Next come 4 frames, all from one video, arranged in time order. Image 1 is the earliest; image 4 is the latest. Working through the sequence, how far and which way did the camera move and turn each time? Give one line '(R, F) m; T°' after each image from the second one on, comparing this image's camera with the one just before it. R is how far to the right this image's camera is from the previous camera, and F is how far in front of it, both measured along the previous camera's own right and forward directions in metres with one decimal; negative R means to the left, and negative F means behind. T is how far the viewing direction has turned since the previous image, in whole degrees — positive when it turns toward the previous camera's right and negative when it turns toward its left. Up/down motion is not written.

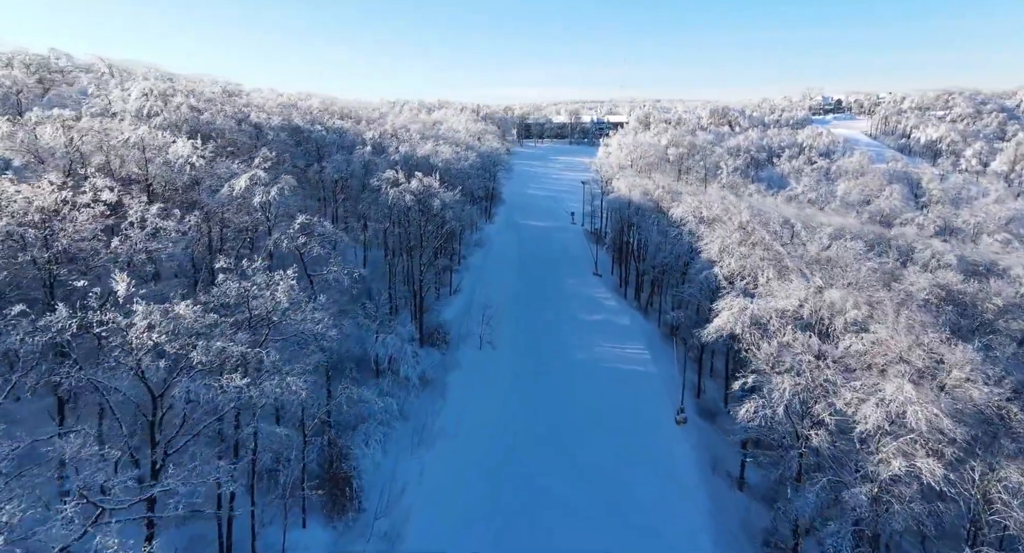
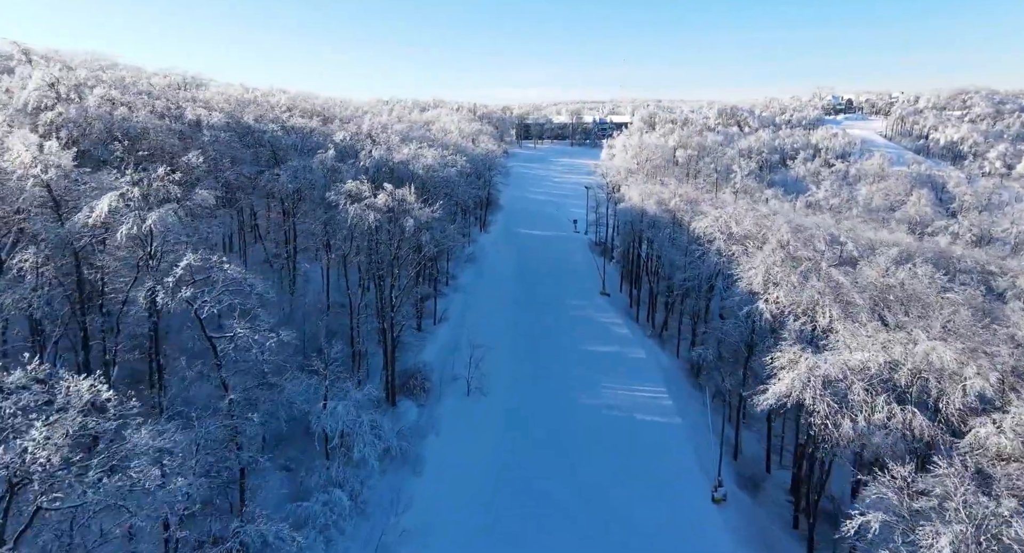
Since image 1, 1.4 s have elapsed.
(+0.3, +9.0) m; 0°
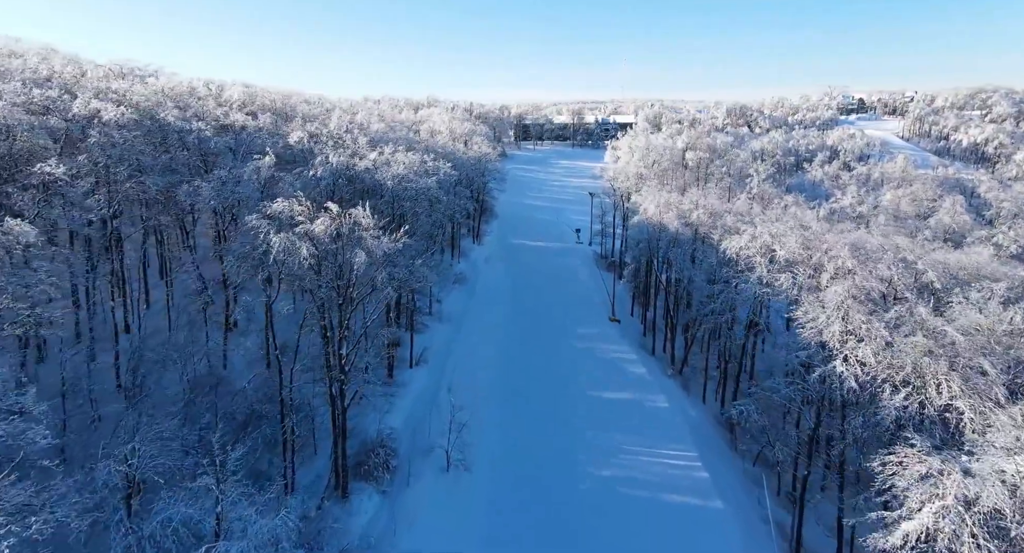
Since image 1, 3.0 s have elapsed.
(+0.4, +9.5) m; 0°
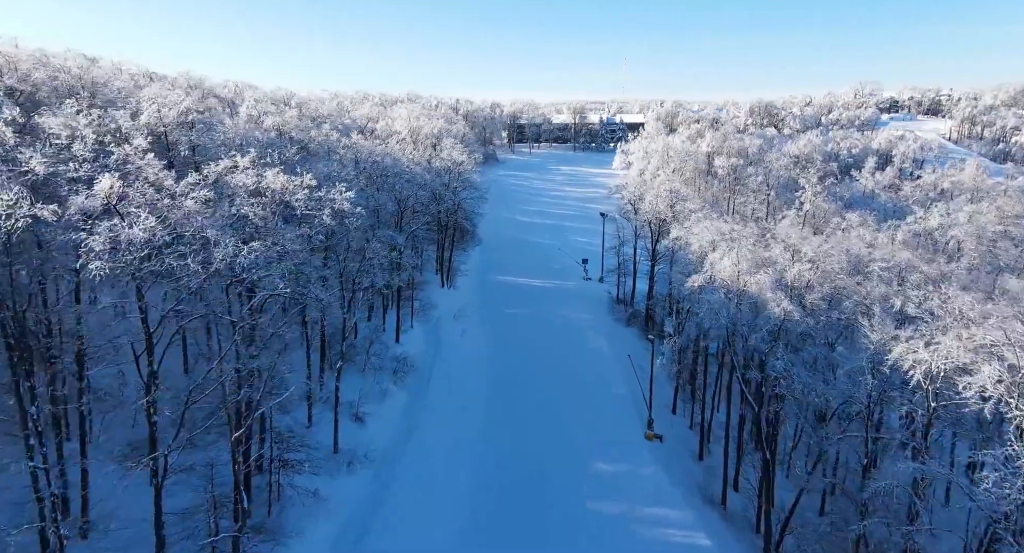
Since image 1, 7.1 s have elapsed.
(+1.3, +23.6) m; 0°
